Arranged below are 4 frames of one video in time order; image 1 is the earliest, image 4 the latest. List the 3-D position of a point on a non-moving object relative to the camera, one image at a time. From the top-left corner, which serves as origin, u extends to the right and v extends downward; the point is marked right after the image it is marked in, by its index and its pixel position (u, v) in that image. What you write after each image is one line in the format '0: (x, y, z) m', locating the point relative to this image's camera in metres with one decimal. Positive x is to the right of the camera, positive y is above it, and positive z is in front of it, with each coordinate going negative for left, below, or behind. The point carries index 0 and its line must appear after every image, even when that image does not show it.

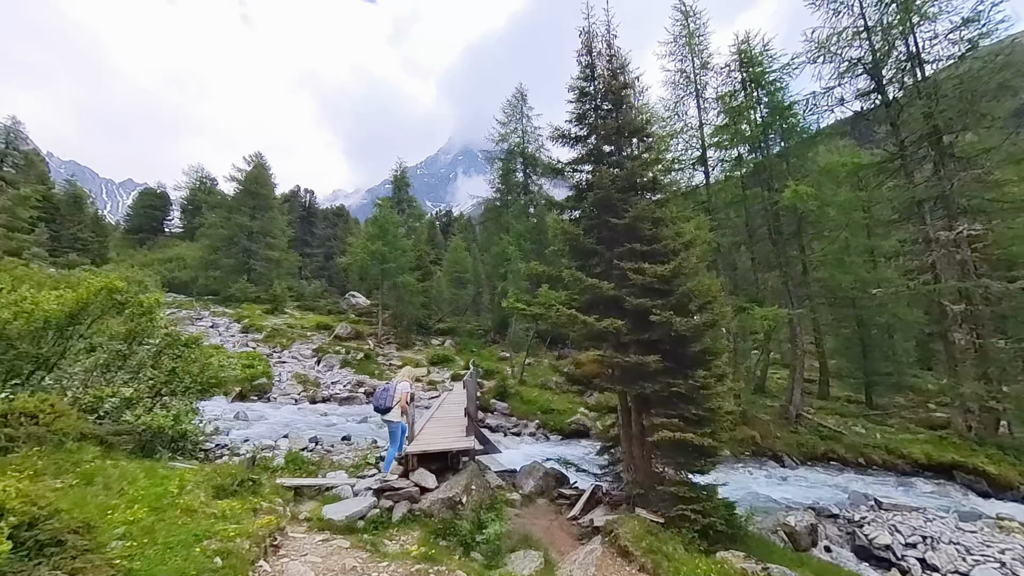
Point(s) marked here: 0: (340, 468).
0: (-3.7, -3.9, +10.0) m
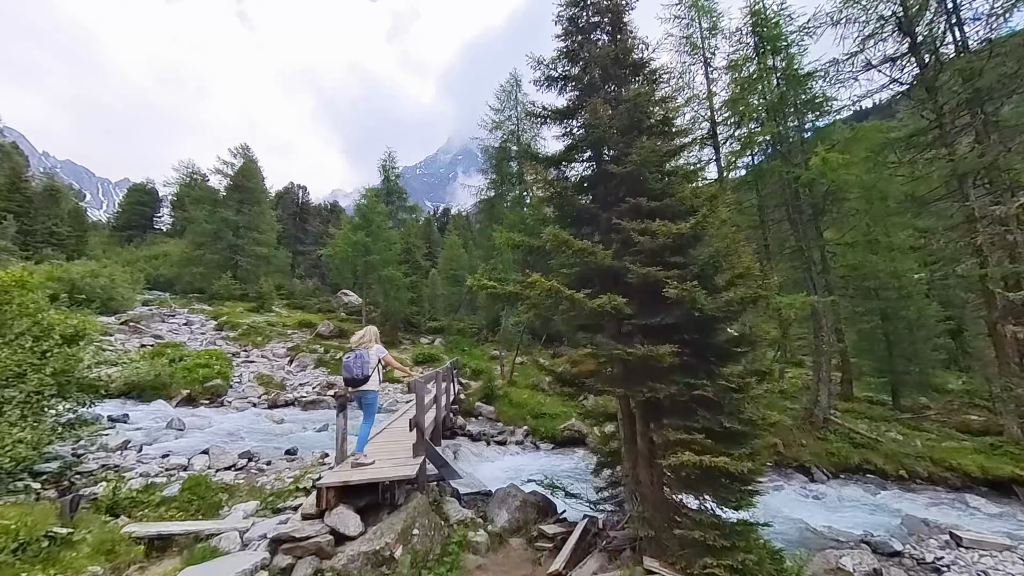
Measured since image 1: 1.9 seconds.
0: (-4.3, -3.5, +7.6) m
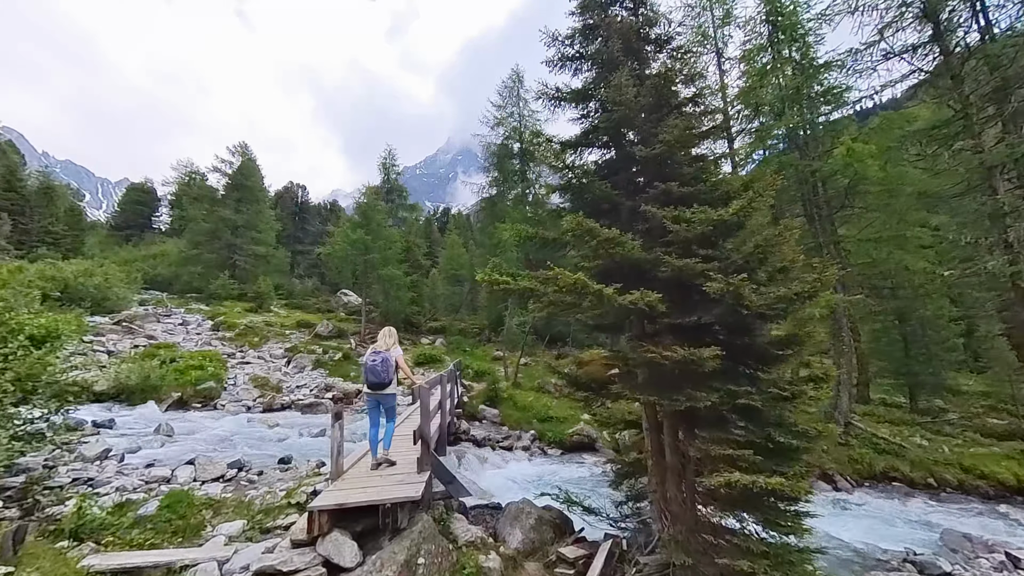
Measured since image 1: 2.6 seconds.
0: (-4.1, -3.4, +6.9) m
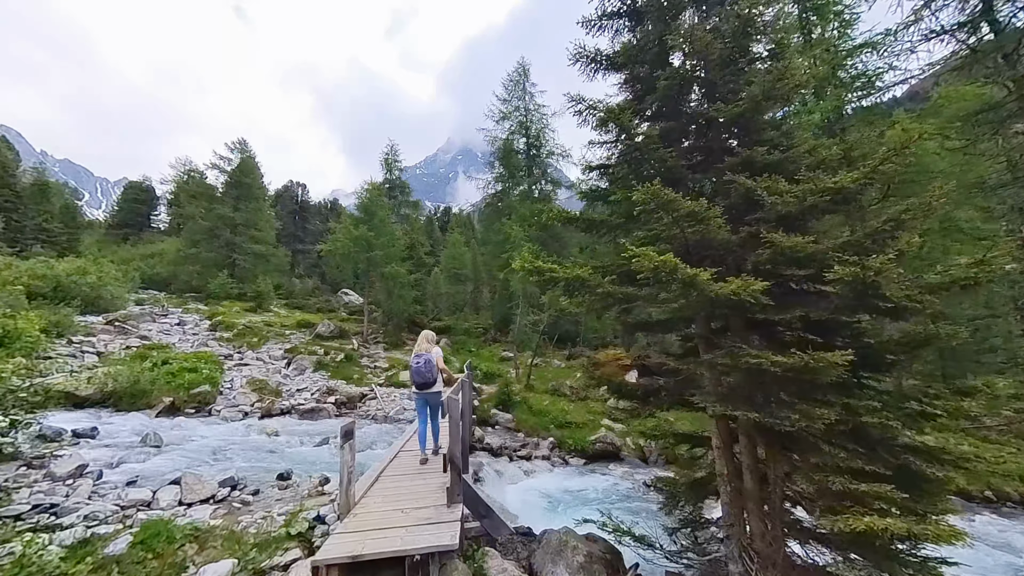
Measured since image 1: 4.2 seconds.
0: (-3.5, -3.3, +5.8) m
